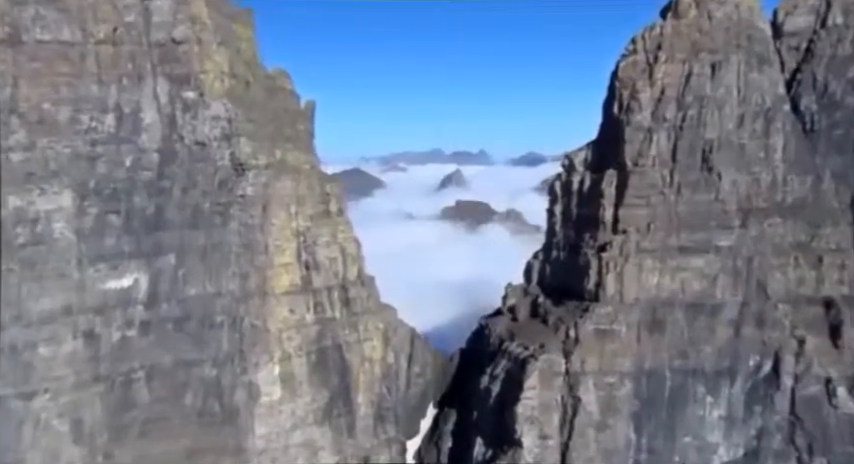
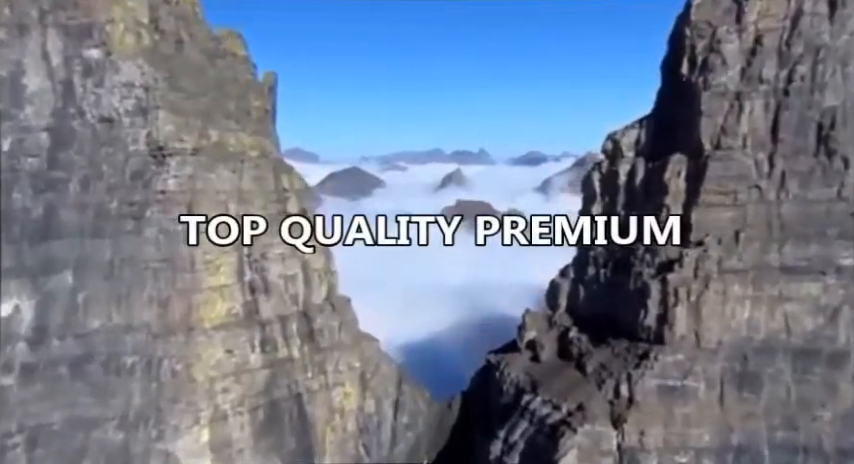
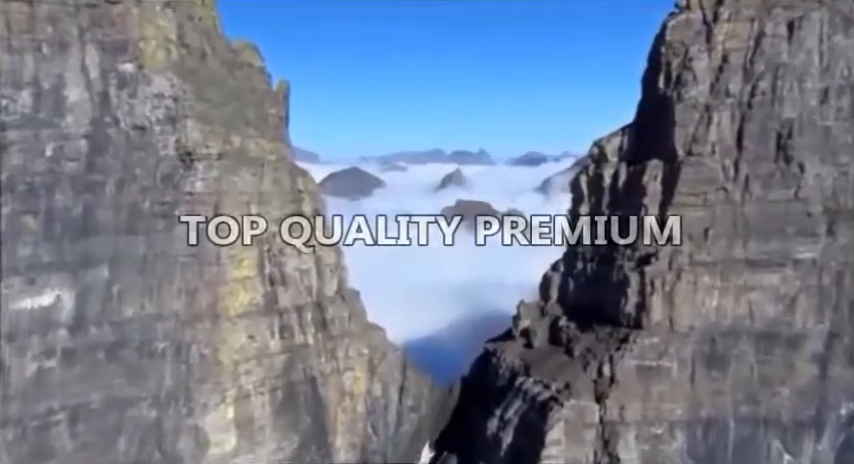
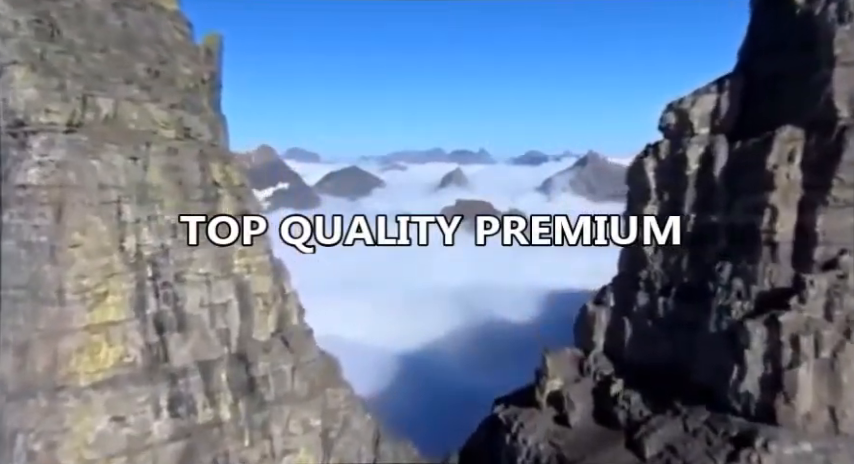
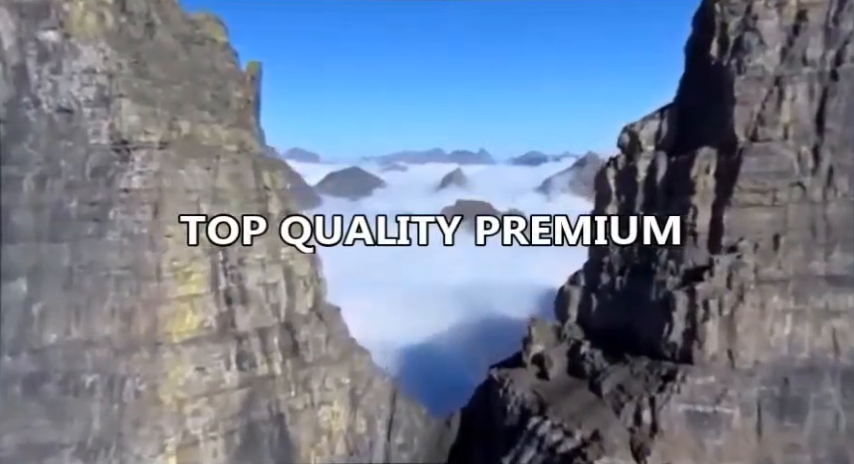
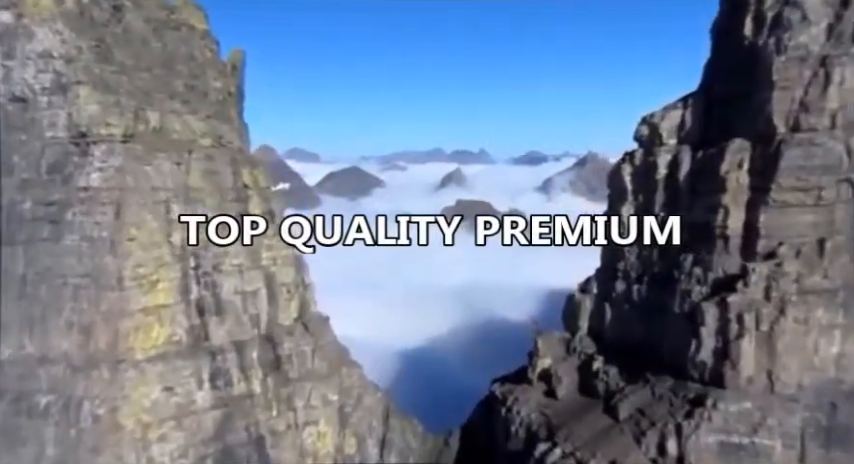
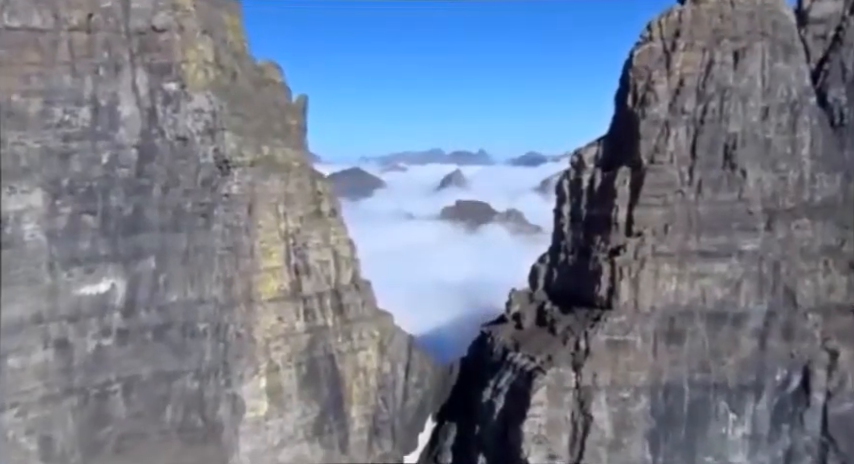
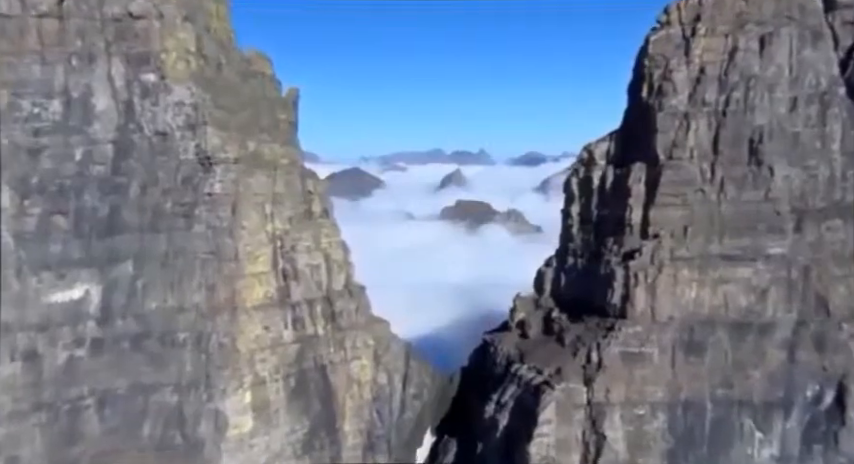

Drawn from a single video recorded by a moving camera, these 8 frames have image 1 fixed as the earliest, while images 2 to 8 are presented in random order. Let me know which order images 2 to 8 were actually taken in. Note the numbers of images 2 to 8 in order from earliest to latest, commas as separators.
7, 8, 3, 2, 5, 6, 4
